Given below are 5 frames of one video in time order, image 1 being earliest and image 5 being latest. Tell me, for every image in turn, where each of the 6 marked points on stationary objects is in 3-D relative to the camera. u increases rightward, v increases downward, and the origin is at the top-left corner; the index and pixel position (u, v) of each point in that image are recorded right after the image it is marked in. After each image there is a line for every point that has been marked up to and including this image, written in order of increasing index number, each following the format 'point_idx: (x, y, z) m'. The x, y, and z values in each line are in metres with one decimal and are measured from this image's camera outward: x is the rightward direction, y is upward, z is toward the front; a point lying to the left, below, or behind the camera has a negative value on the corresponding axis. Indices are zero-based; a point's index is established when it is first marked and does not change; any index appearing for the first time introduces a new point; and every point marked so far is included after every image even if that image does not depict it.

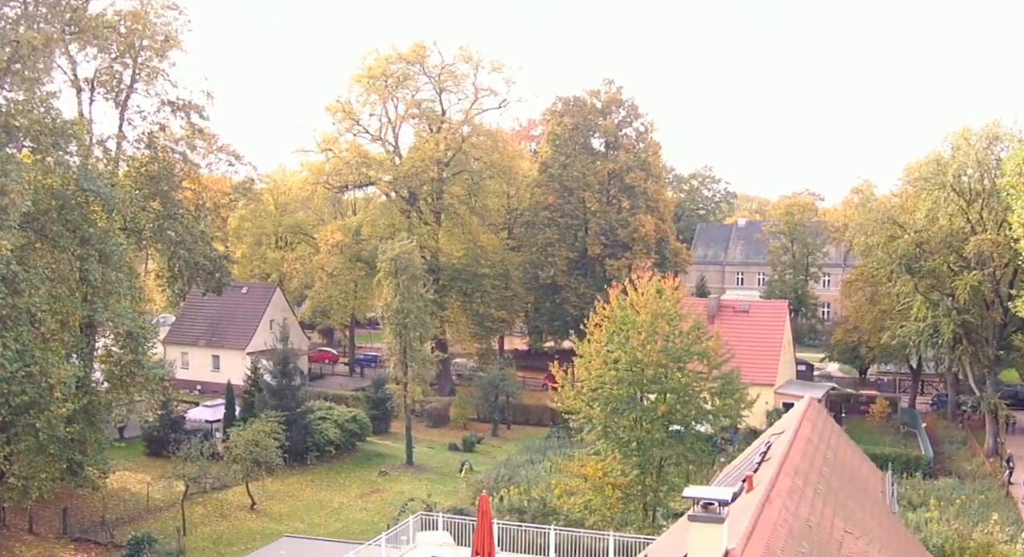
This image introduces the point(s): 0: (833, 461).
0: (+5.1, -2.8, +16.6) m
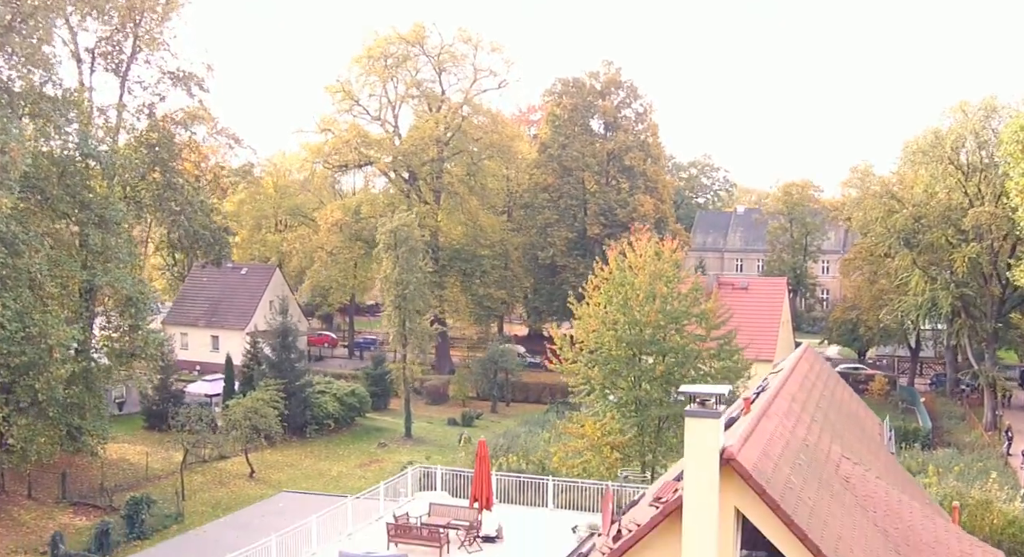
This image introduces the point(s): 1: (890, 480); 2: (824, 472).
0: (+5.1, -1.9, +16.6) m
1: (+5.2, -2.8, +14.5) m
2: (+3.6, -2.2, +12.2) m
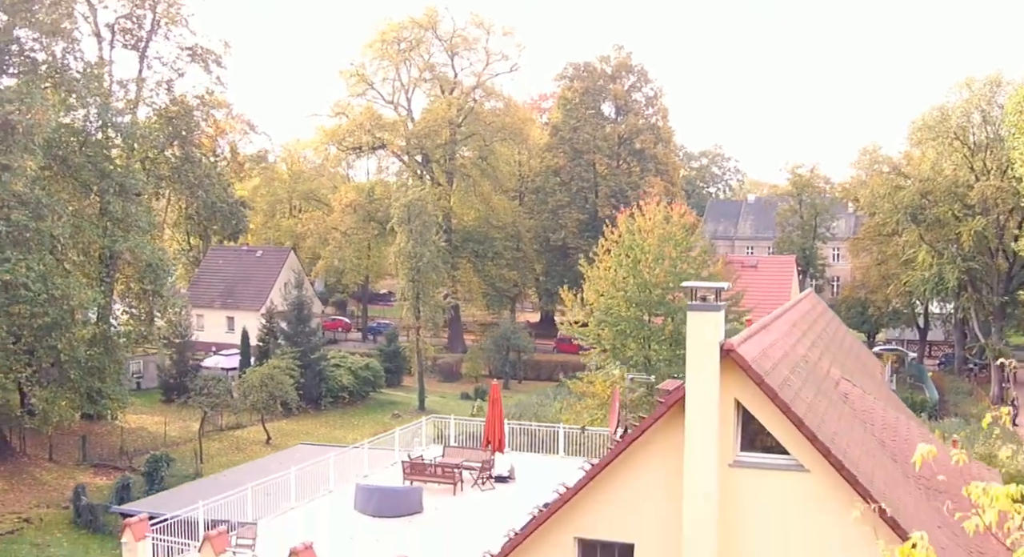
0: (+5.2, -0.9, +17.1) m
1: (+5.4, -1.8, +15.0) m
2: (+3.8, -1.3, +12.6) m
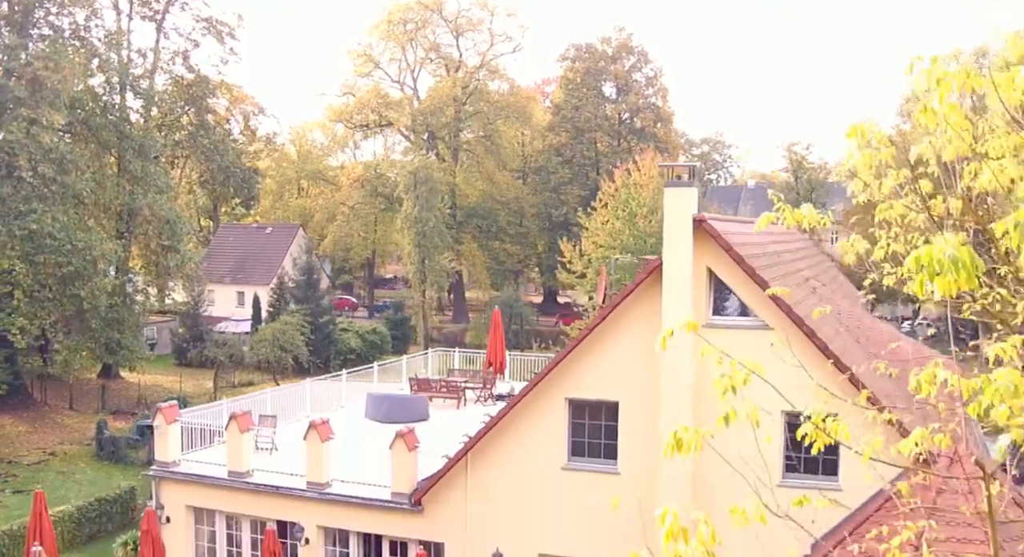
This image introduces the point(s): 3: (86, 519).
0: (+5.2, +0.4, +18.3) m
1: (+5.4, -0.5, +16.2) m
2: (+3.7, +0.1, +13.9) m
3: (-7.4, -4.1, +18.1) m
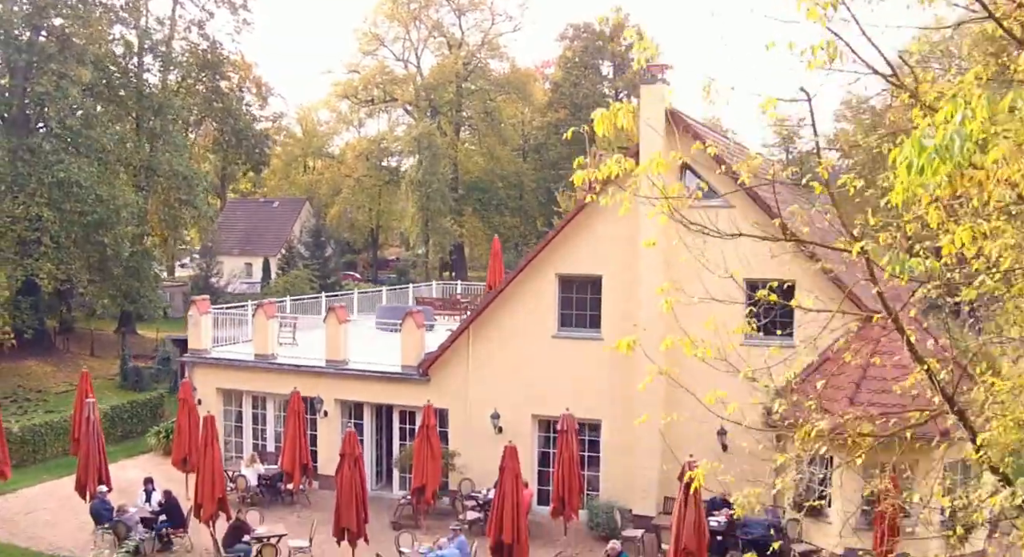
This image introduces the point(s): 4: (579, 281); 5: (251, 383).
0: (+5.2, +1.8, +20.0) m
1: (+5.3, +1.0, +17.9) m
2: (+3.7, +1.5, +15.6) m
3: (-7.4, -2.6, +19.8) m
4: (+0.9, 0.0, +14.3) m
5: (-4.1, -1.6, +16.3) m
